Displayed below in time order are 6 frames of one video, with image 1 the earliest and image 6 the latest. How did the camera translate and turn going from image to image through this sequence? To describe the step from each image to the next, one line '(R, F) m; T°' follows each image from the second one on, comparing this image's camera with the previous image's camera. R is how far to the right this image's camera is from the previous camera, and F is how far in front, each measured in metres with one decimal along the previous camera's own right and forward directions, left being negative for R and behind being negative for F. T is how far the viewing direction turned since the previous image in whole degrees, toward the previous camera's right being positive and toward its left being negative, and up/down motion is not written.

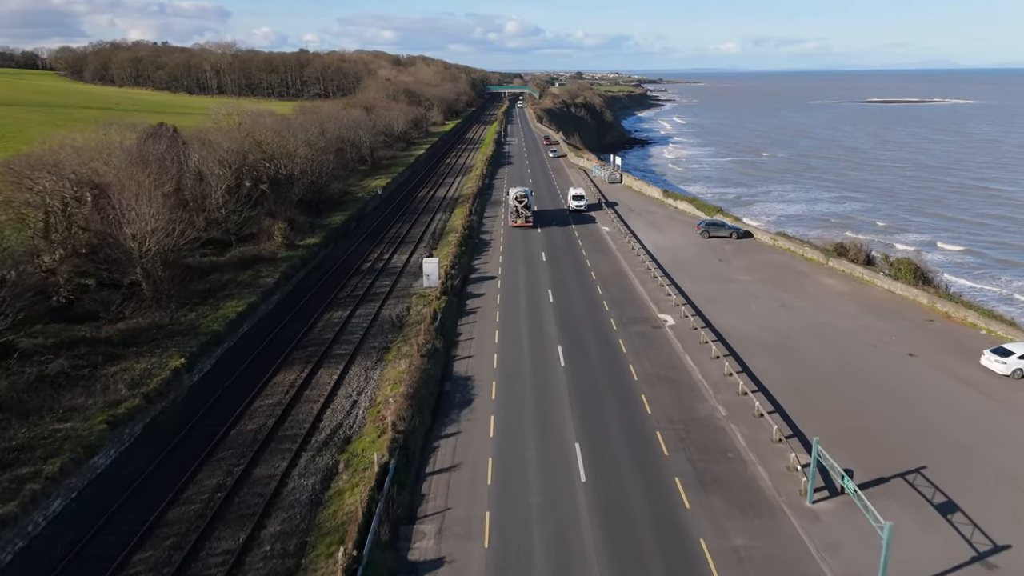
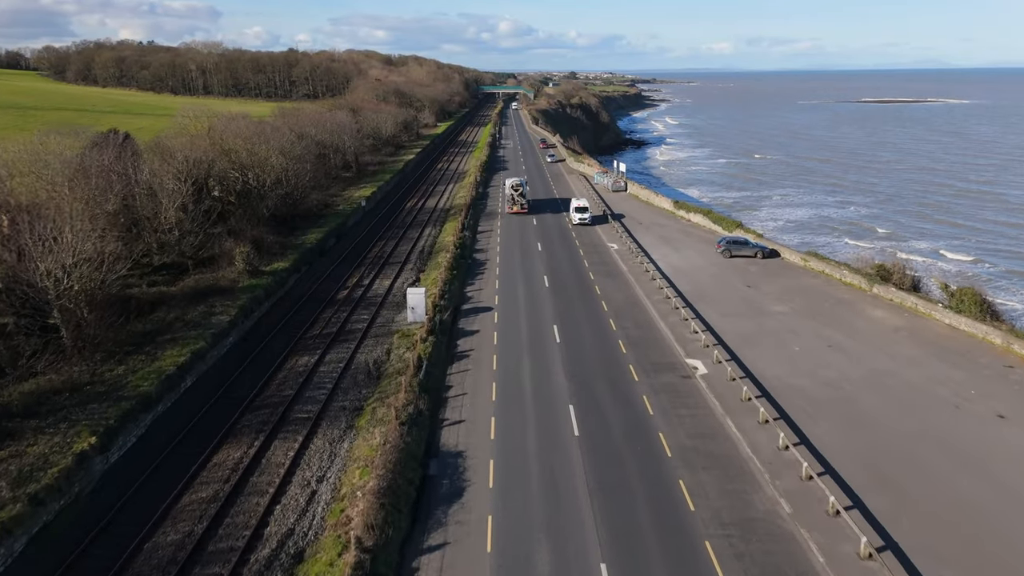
(-0.2, +4.5) m; 0°
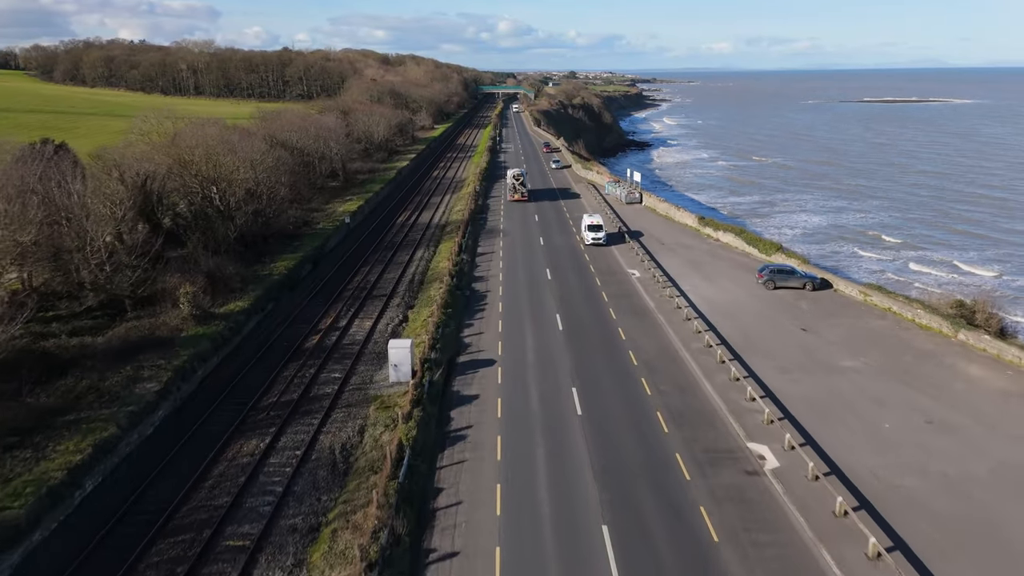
(-0.3, +5.4) m; 0°
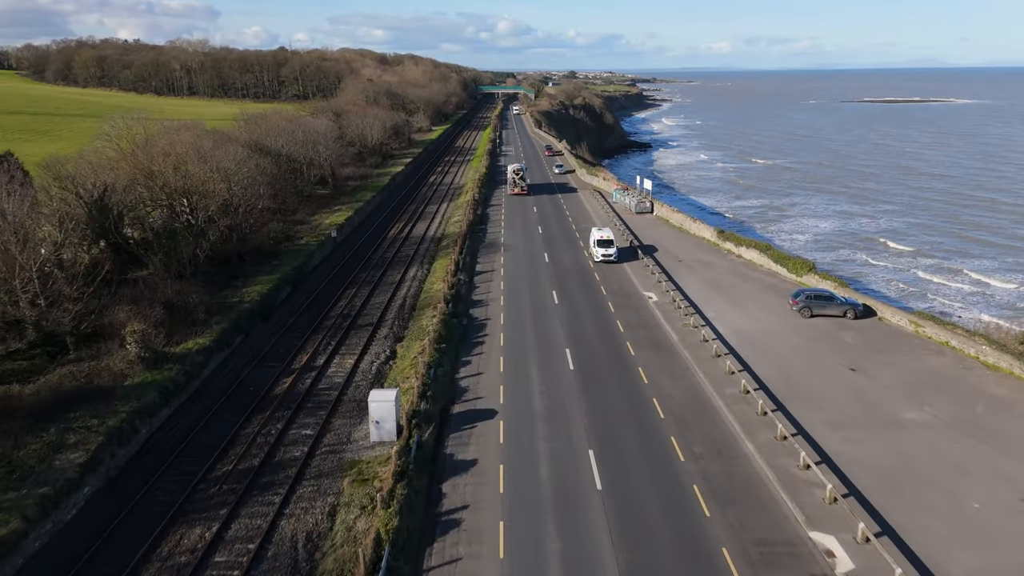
(-0.1, +3.5) m; 0°
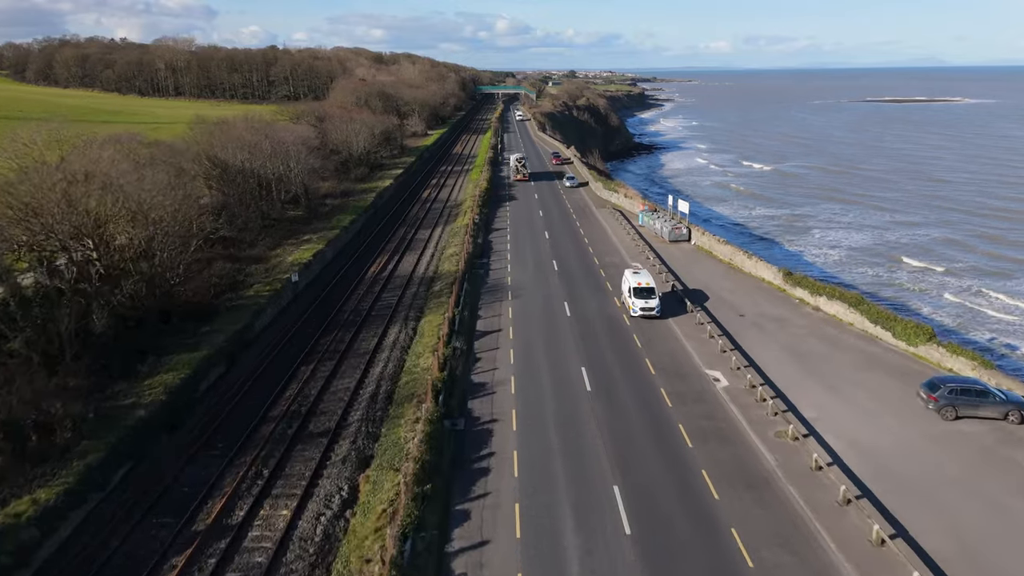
(-0.5, +8.1) m; 0°
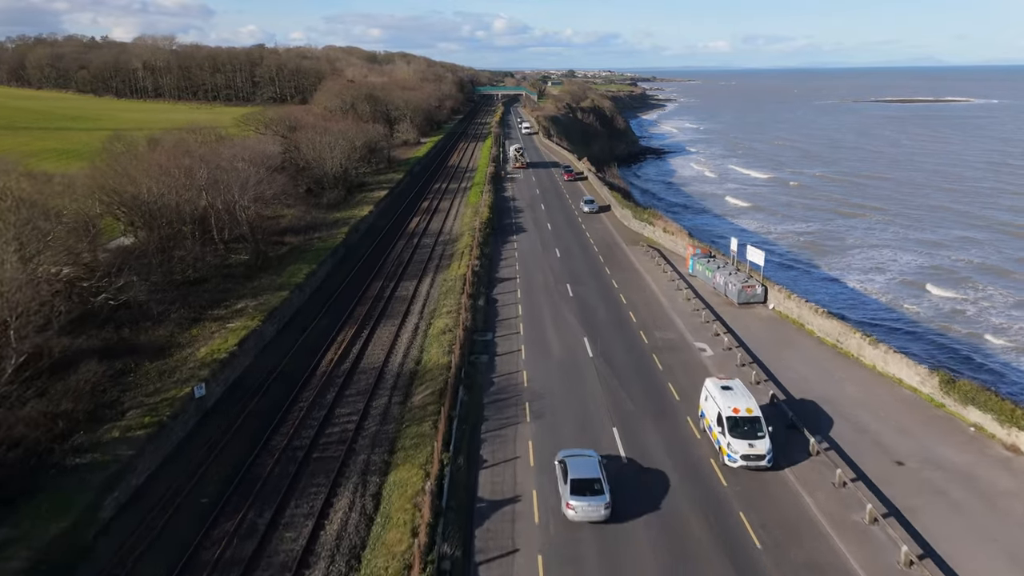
(-0.6, +10.1) m; 0°
